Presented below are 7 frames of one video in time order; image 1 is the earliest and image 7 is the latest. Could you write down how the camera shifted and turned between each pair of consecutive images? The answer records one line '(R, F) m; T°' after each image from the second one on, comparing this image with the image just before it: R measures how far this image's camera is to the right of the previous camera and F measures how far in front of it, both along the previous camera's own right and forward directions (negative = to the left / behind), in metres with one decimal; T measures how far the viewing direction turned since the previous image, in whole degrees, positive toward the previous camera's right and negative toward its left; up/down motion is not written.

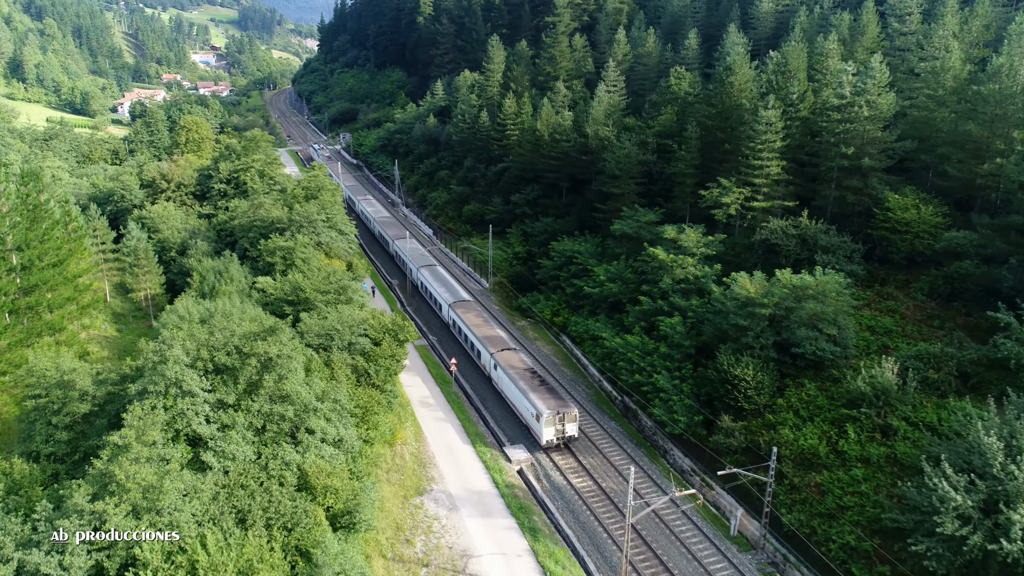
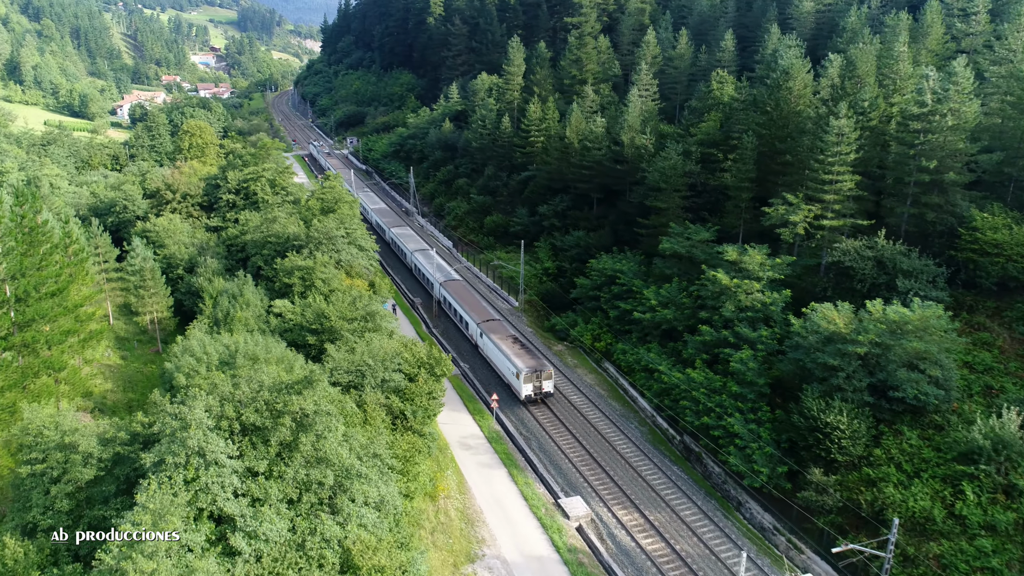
(-2.5, +3.9) m; 0°
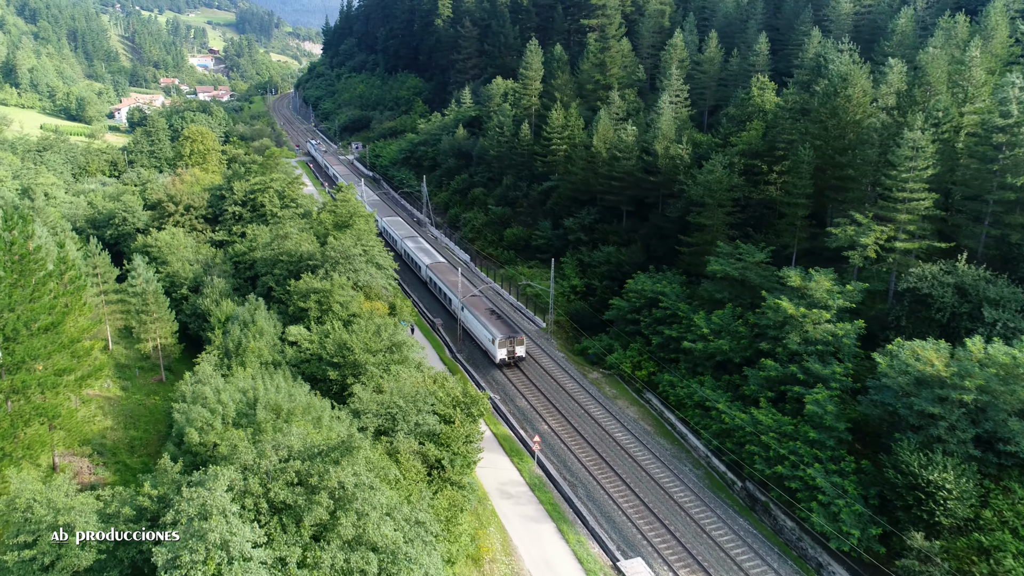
(-2.1, +3.6) m; 0°
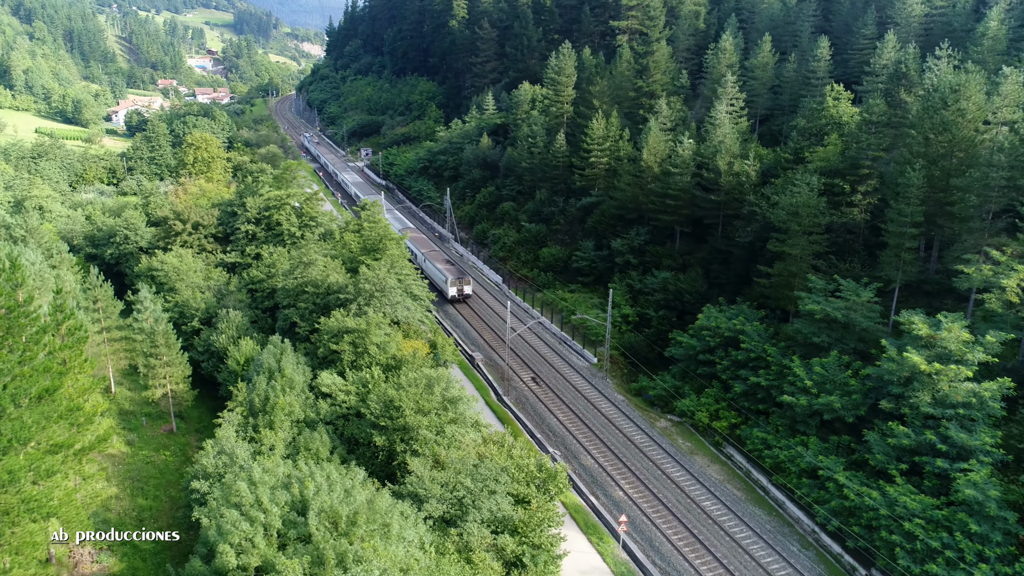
(-3.4, +5.3) m; 0°
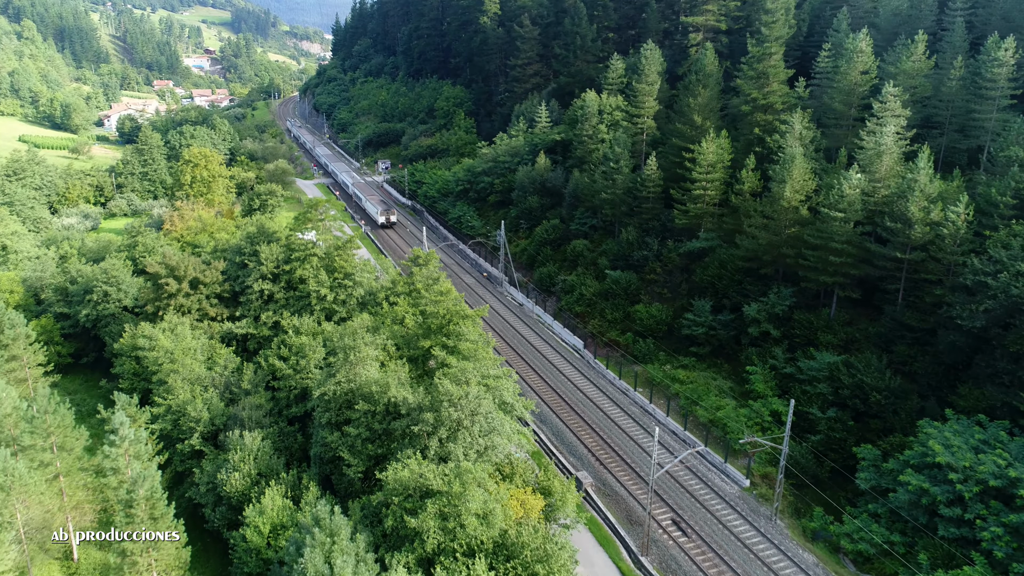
(-5.8, +13.0) m; 0°
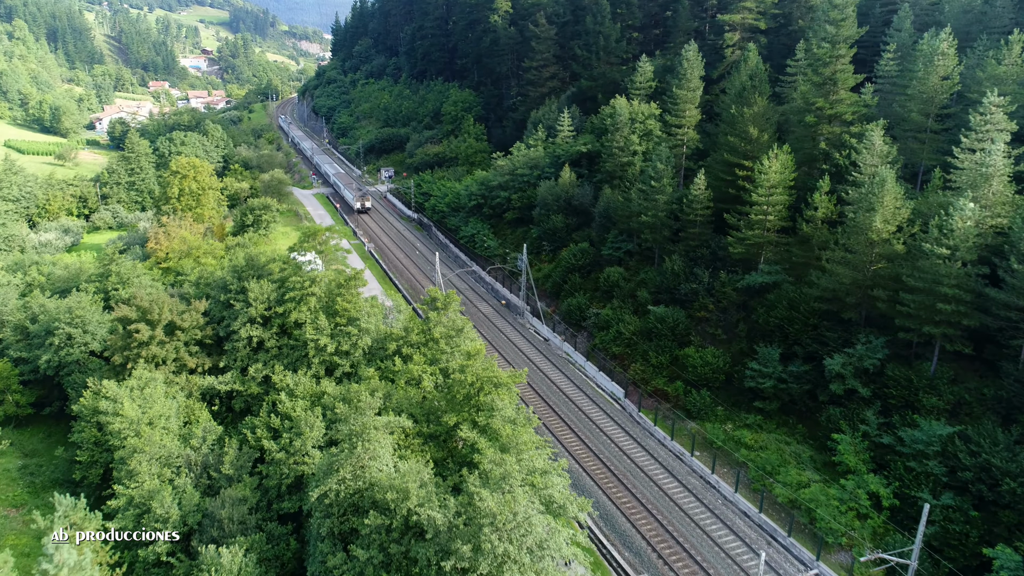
(-1.7, +6.6) m; 0°
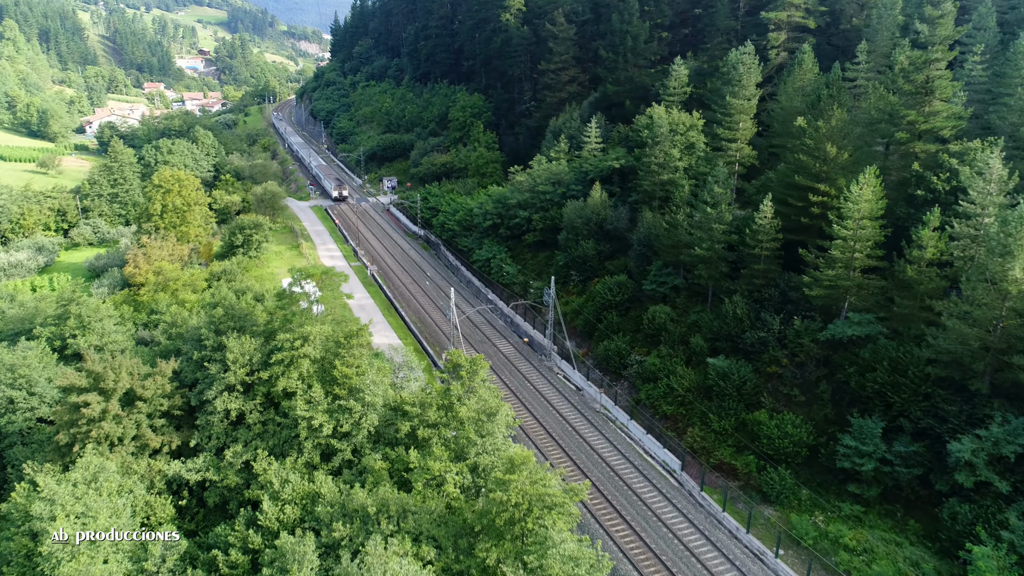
(-1.7, +7.0) m; 0°
